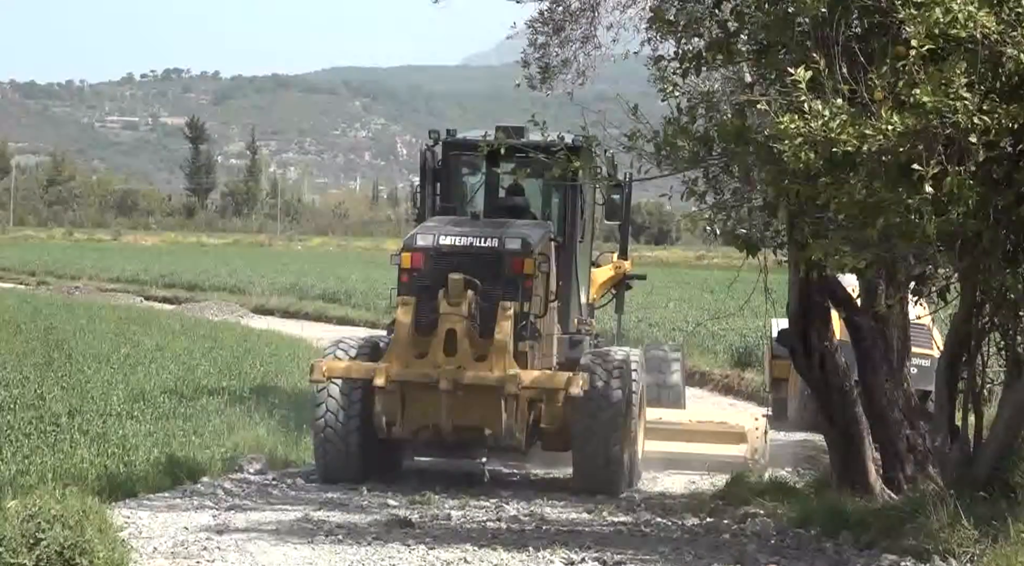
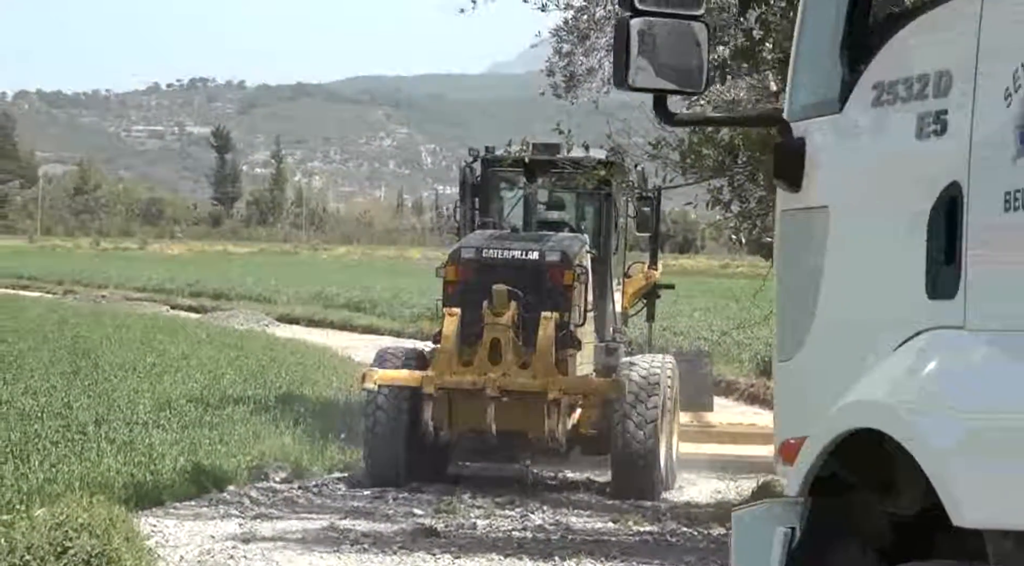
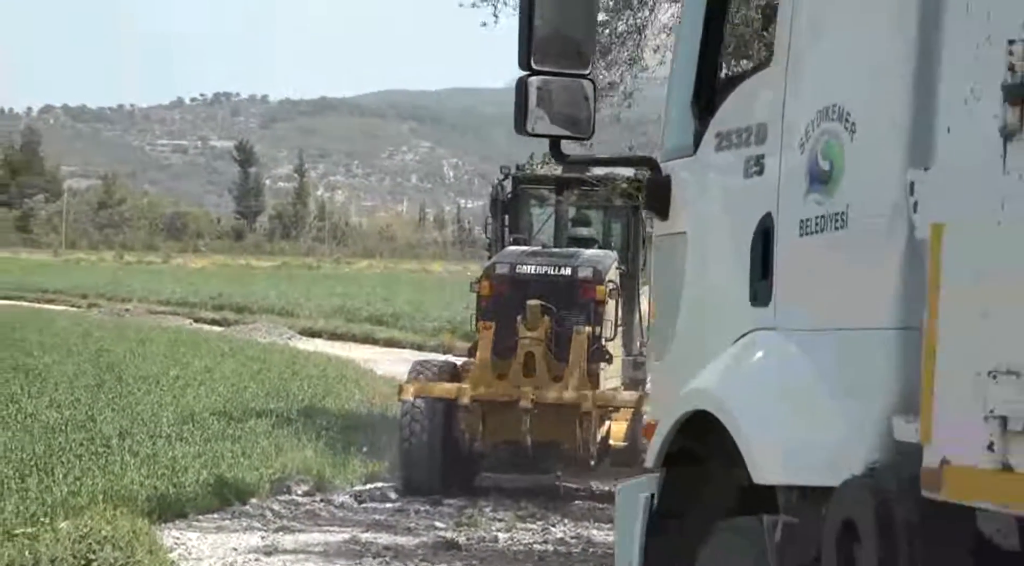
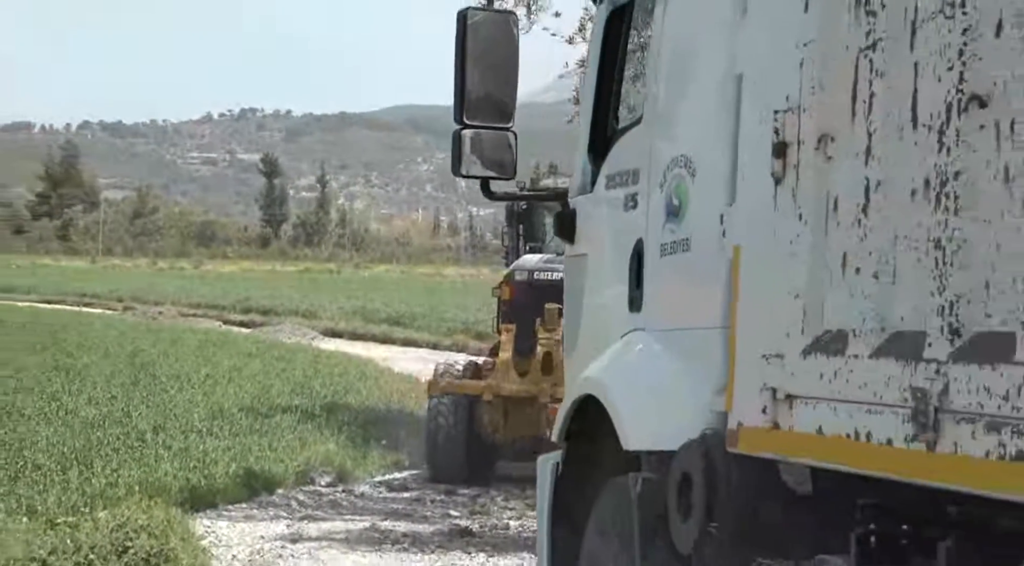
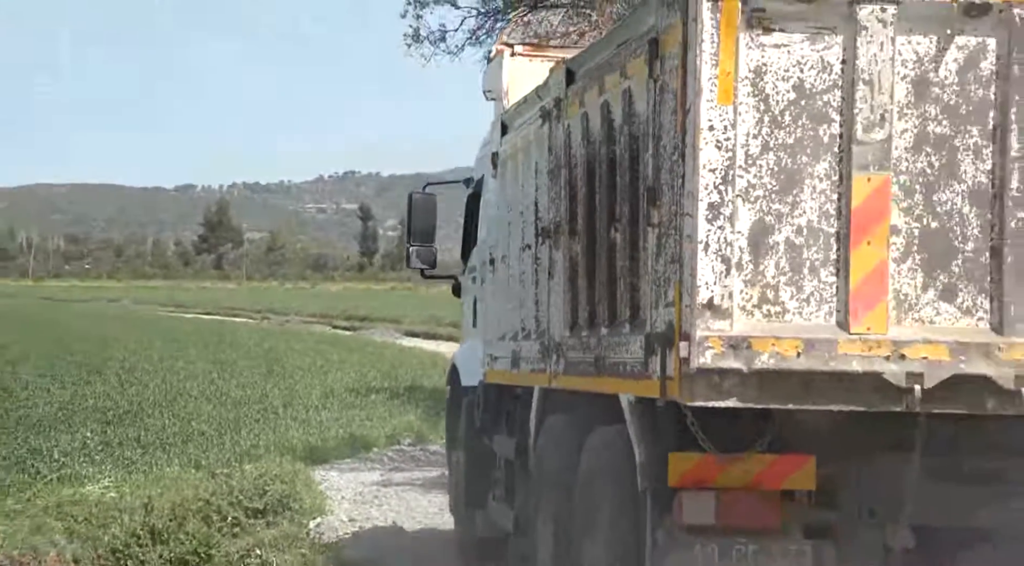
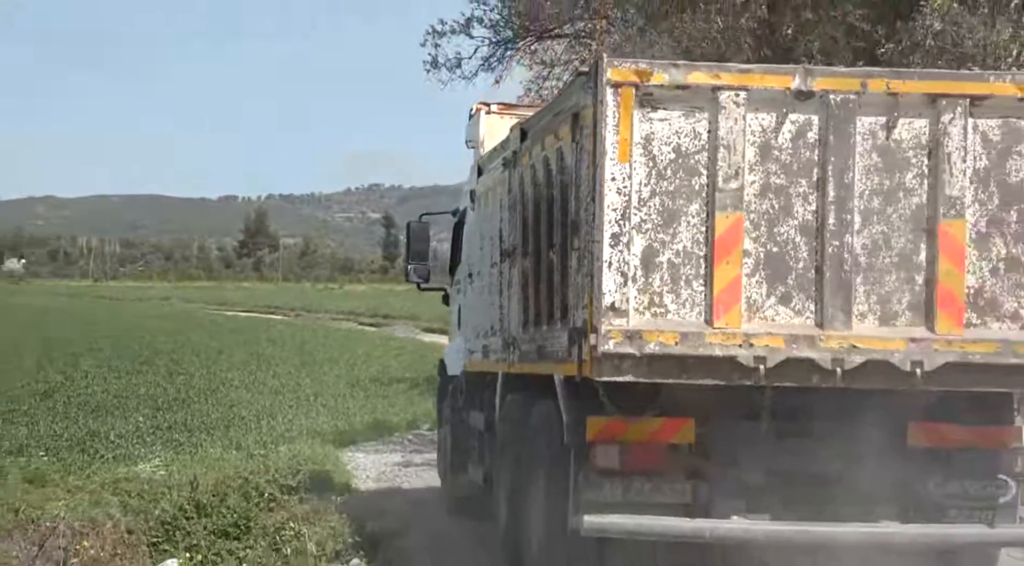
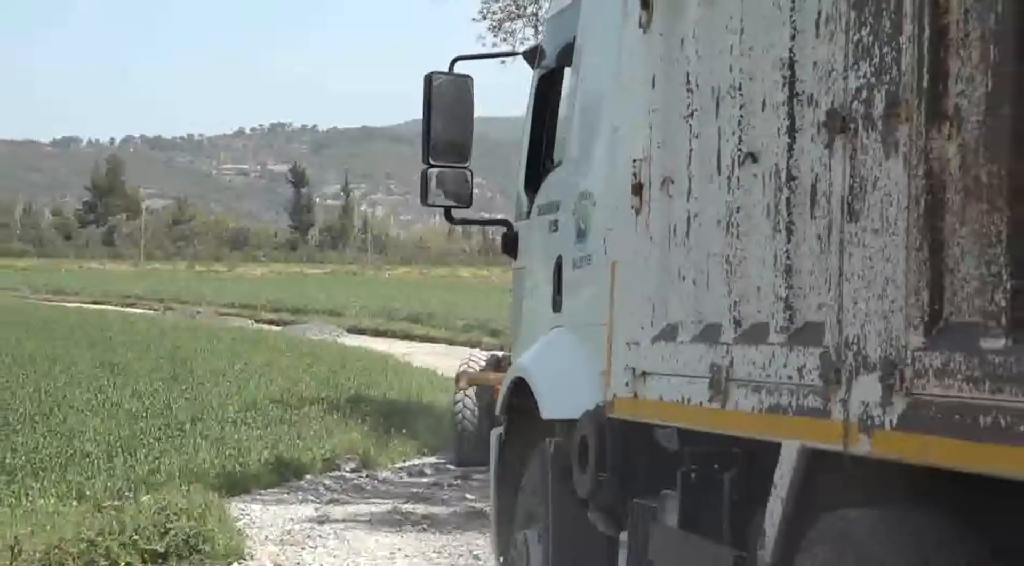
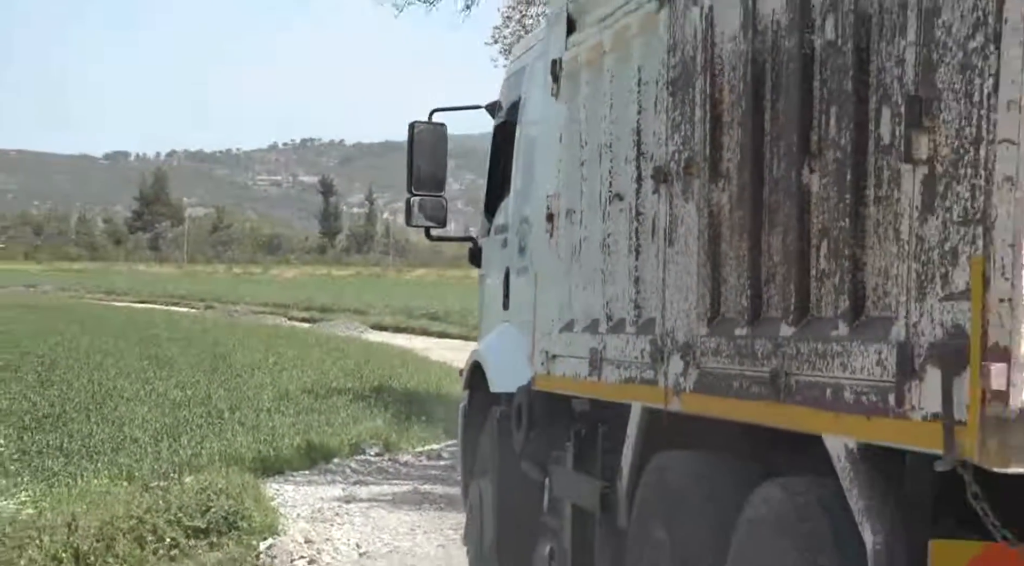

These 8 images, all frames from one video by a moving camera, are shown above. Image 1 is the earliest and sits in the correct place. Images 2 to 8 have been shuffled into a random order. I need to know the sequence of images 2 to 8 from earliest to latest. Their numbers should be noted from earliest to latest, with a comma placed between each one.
2, 3, 4, 7, 8, 5, 6
